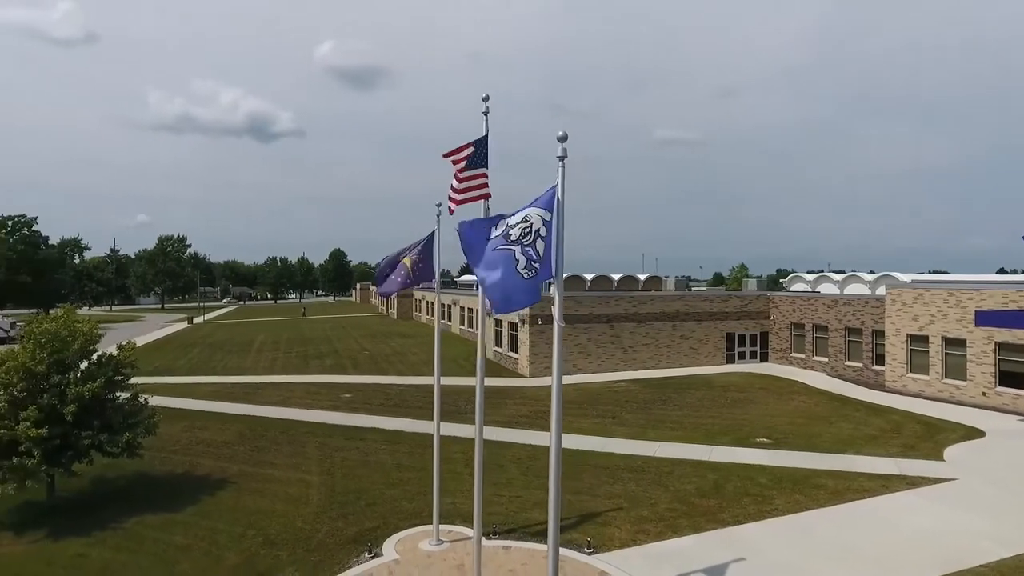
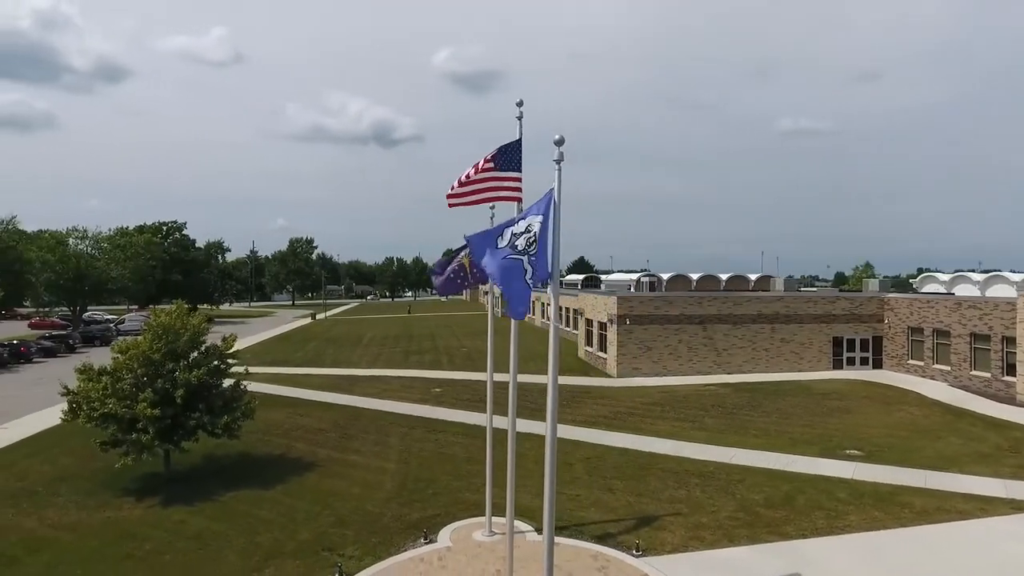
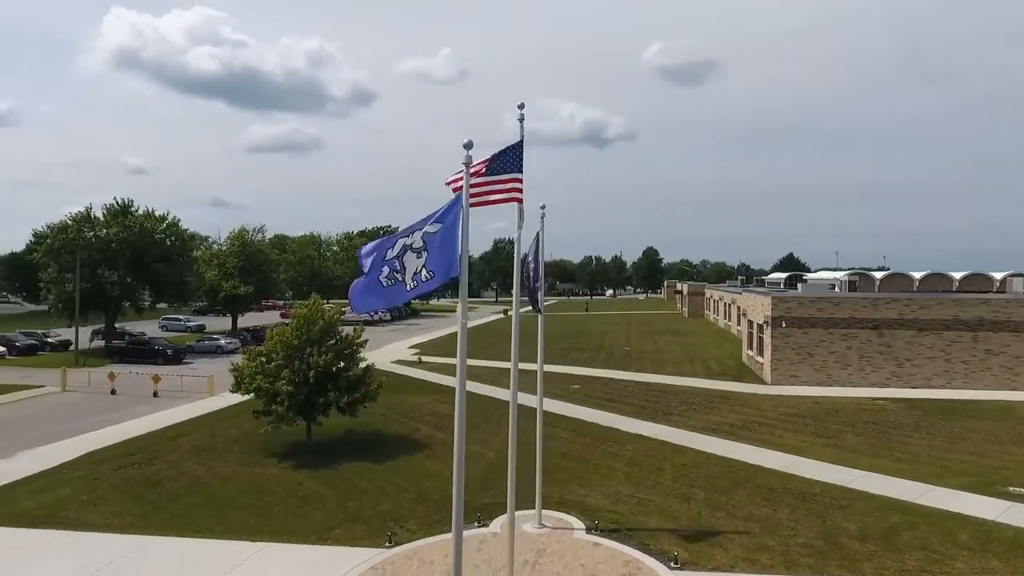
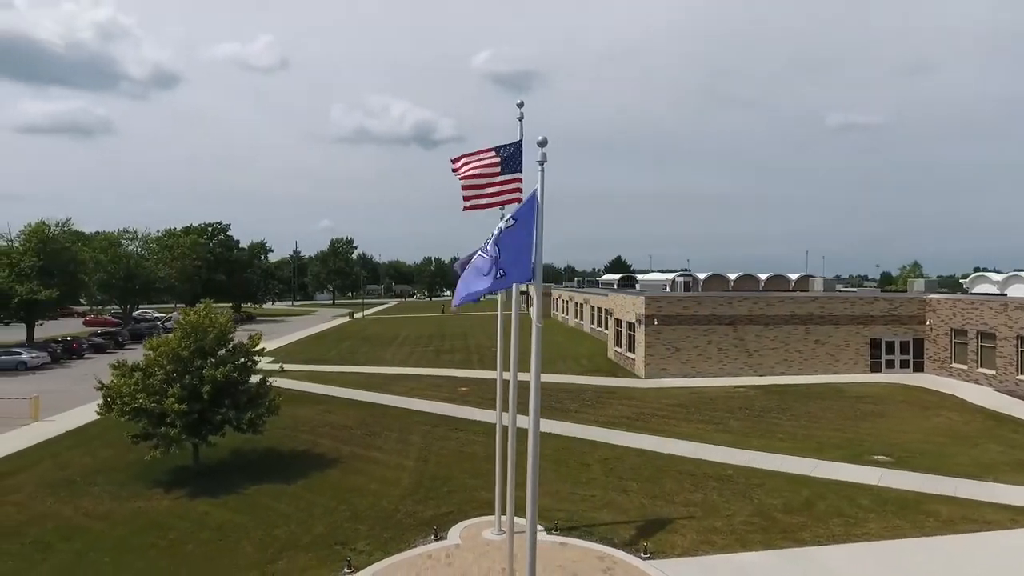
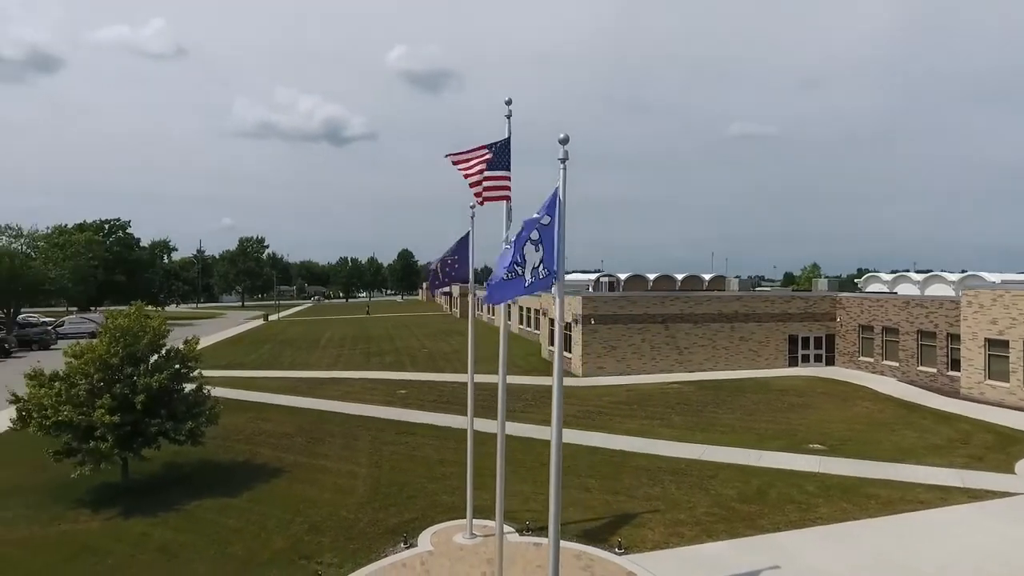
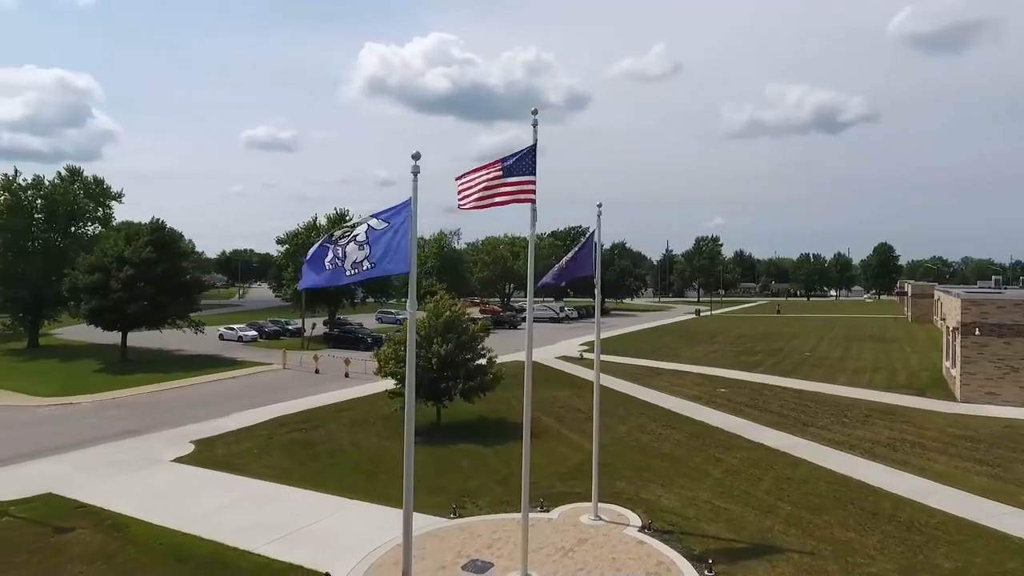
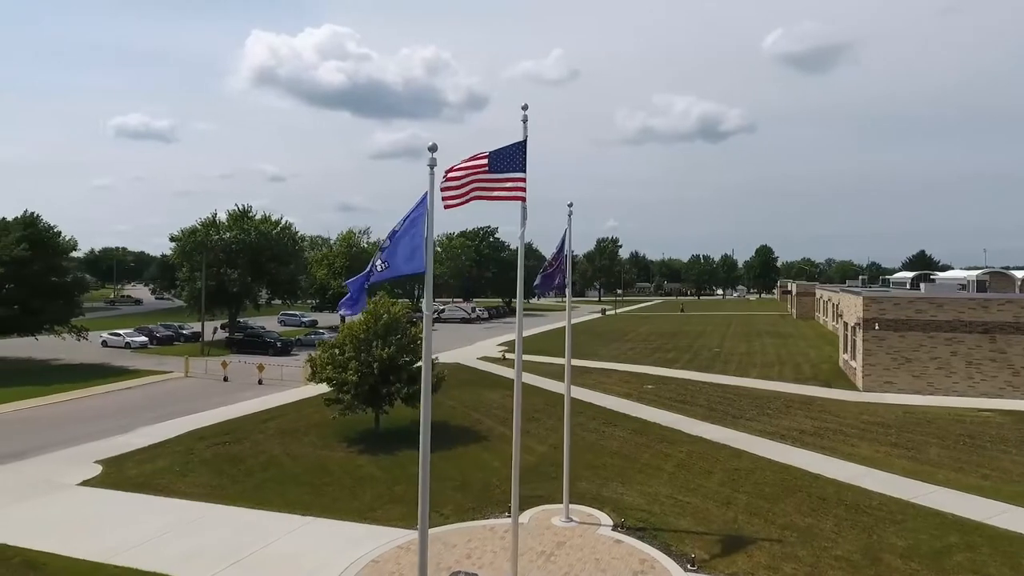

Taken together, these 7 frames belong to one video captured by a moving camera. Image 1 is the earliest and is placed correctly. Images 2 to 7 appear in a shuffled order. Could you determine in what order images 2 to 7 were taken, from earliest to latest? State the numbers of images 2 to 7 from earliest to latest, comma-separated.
5, 2, 4, 3, 7, 6
